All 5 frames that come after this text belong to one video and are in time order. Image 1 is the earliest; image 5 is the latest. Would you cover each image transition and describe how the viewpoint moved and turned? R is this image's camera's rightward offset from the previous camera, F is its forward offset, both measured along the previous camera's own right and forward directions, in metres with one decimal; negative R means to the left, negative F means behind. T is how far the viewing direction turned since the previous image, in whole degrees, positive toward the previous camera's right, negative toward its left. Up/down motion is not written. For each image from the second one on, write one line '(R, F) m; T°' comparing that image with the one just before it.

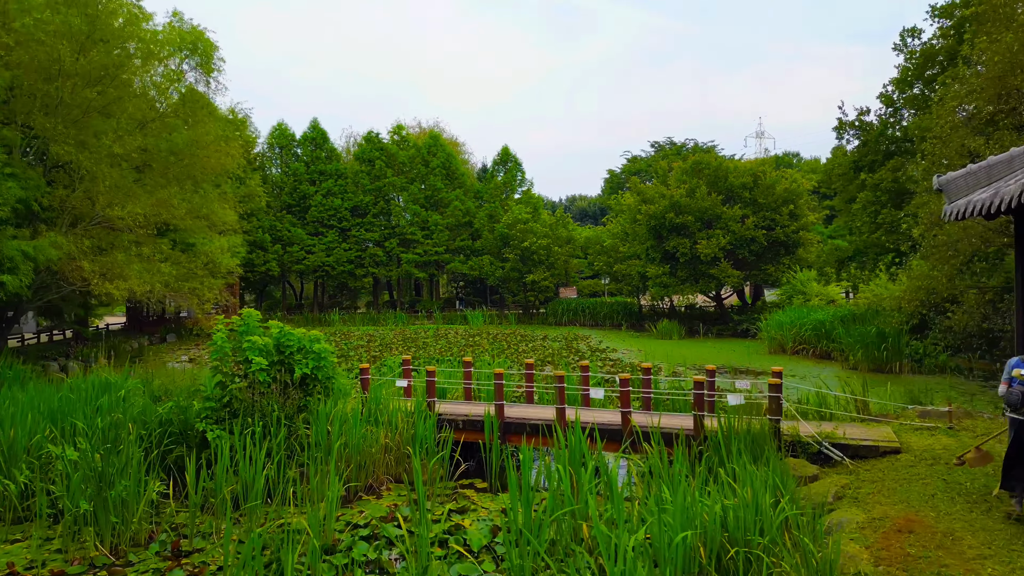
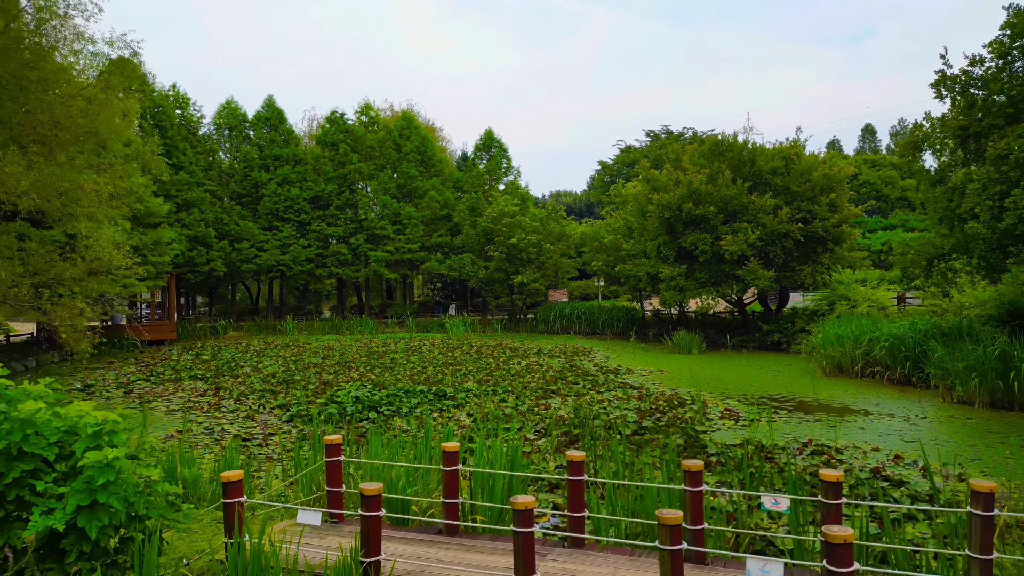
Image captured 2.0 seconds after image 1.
(-0.2, +2.8) m; +2°
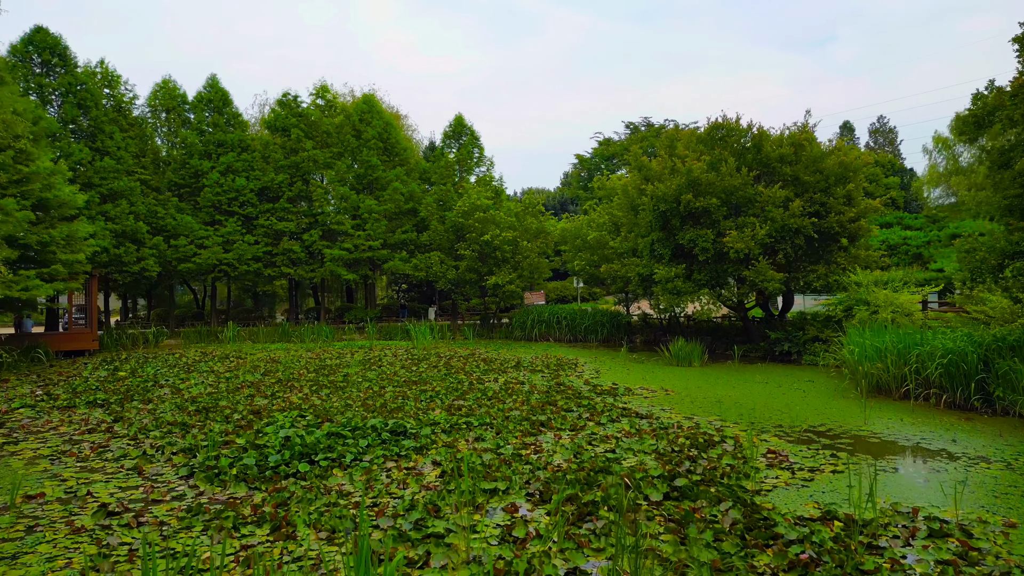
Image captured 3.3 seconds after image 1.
(-0.1, +1.9) m; +3°
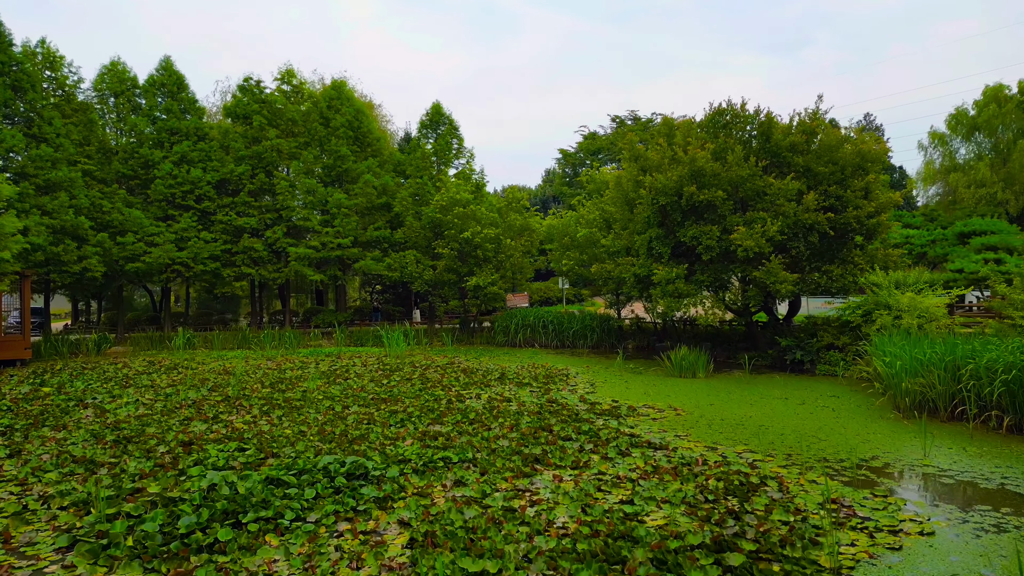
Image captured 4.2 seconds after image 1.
(-0.1, +1.3) m; +2°
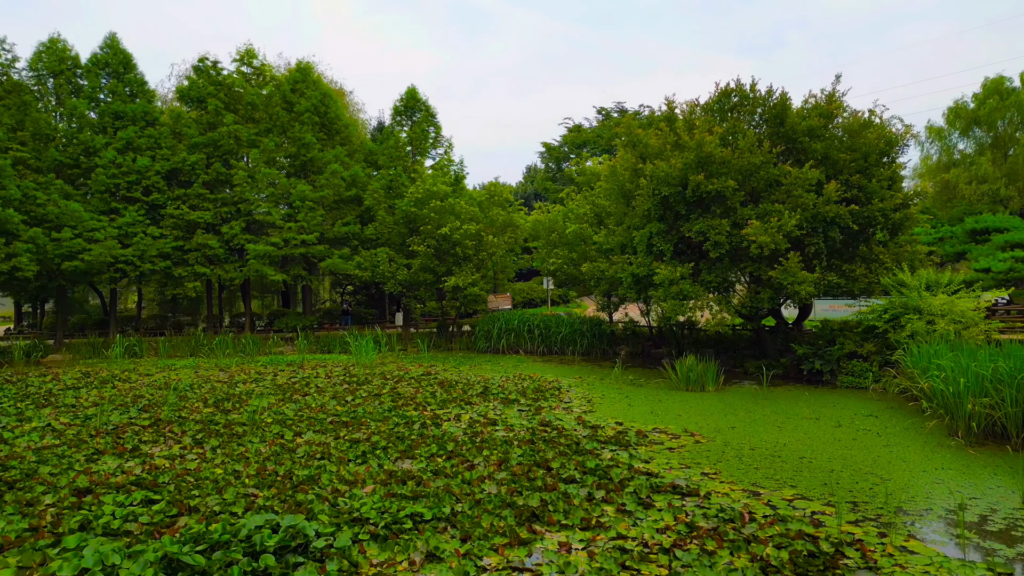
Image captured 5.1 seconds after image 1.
(-0.1, +1.4) m; +2°
